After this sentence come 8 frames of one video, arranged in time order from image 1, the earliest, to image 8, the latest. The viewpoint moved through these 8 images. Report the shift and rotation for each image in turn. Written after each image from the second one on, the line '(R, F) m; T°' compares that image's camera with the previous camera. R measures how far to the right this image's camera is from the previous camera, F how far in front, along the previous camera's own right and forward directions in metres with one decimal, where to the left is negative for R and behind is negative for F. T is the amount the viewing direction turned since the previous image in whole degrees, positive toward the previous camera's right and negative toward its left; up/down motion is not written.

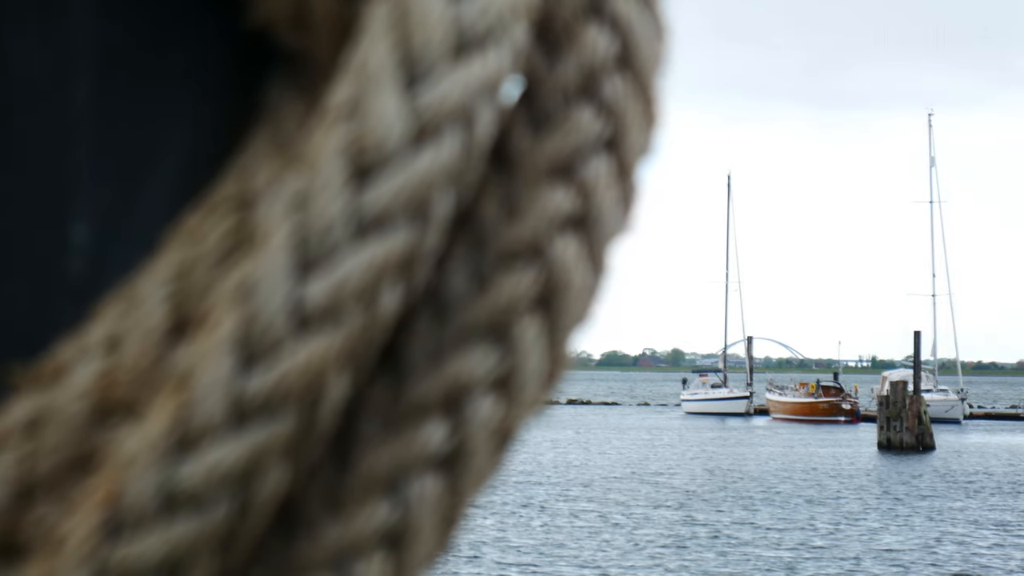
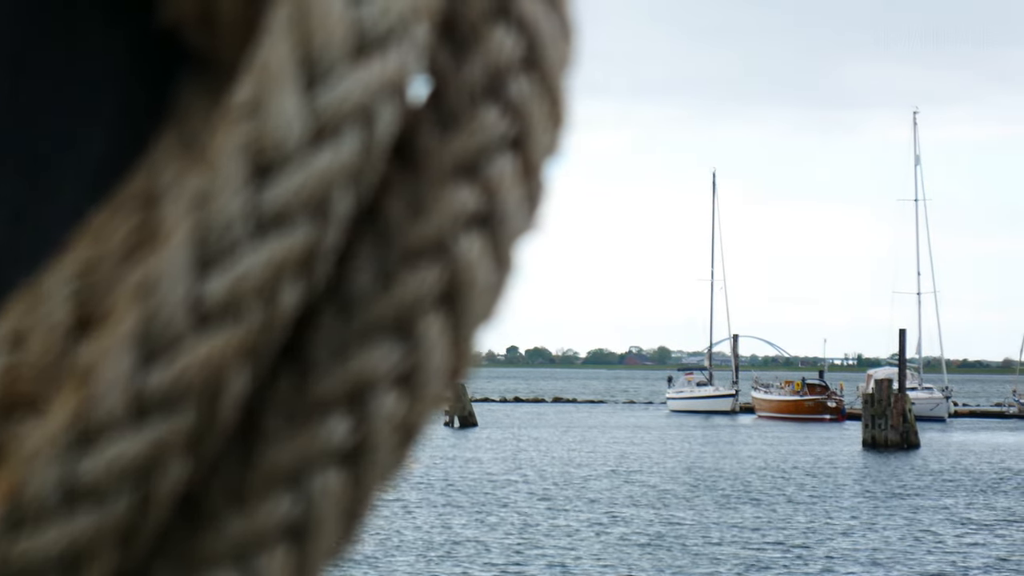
(0.0, 0.0) m; 0°
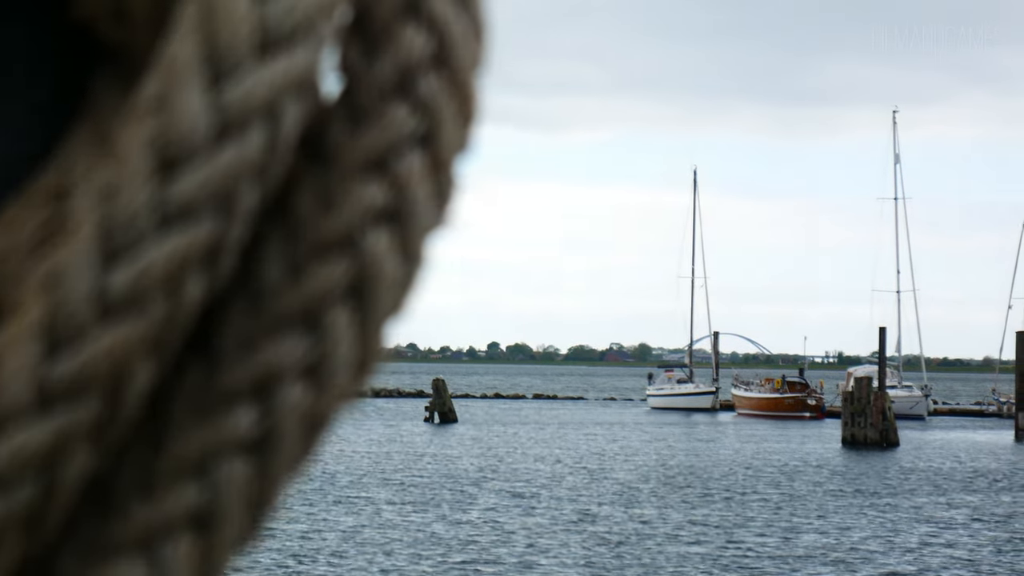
(0.0, 0.0) m; +1°
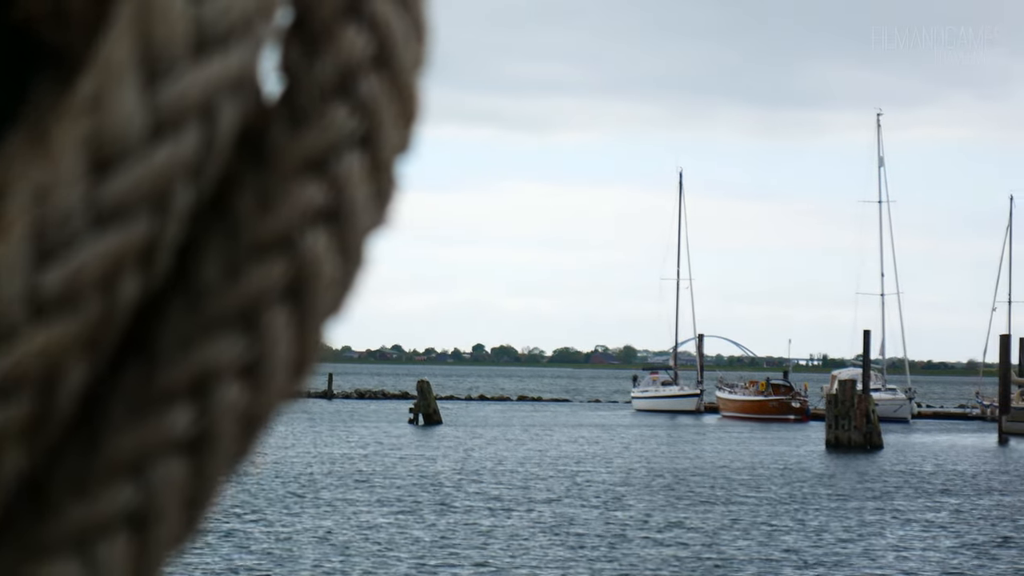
(0.0, 0.0) m; 0°
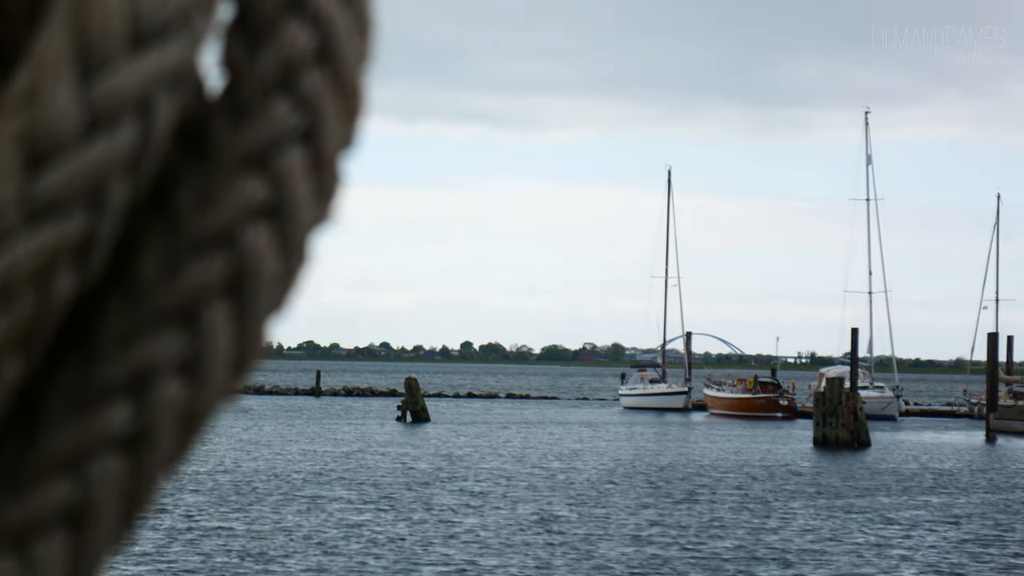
(0.0, 0.0) m; 0°
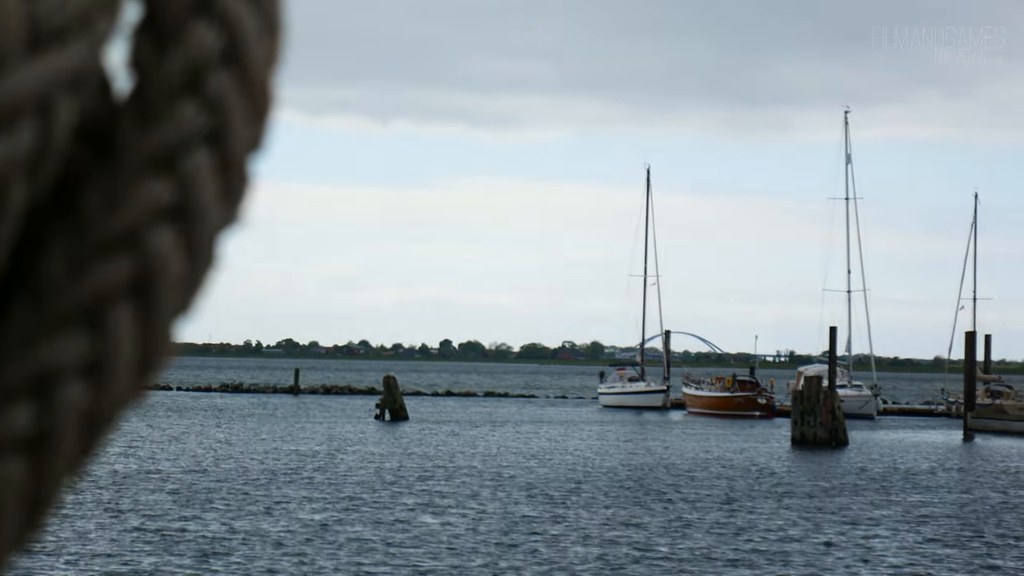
(-0.4, +0.3) m; +1°
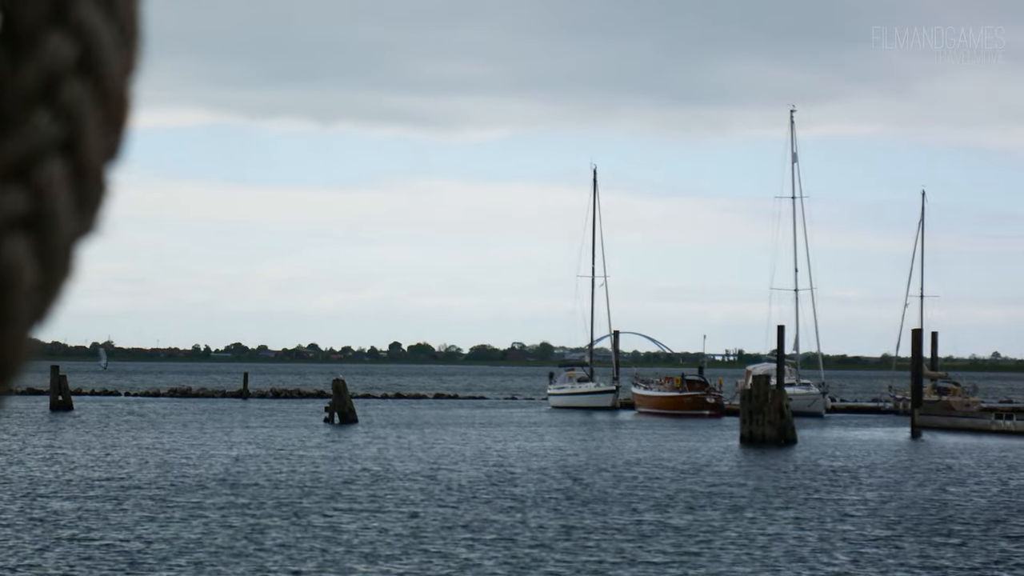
(-1.8, +3.1) m; +2°
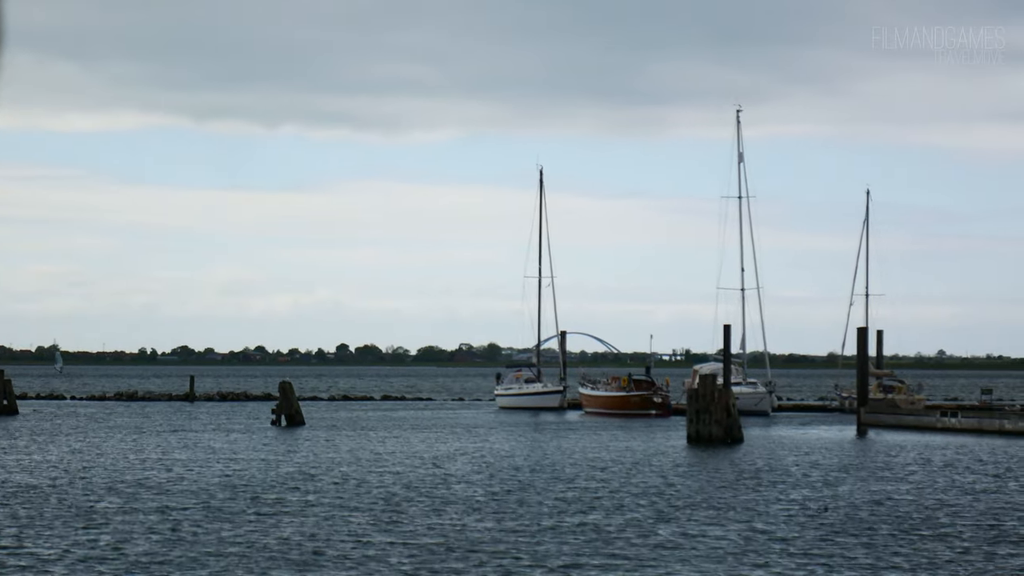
(+1.1, +0.7) m; +2°
